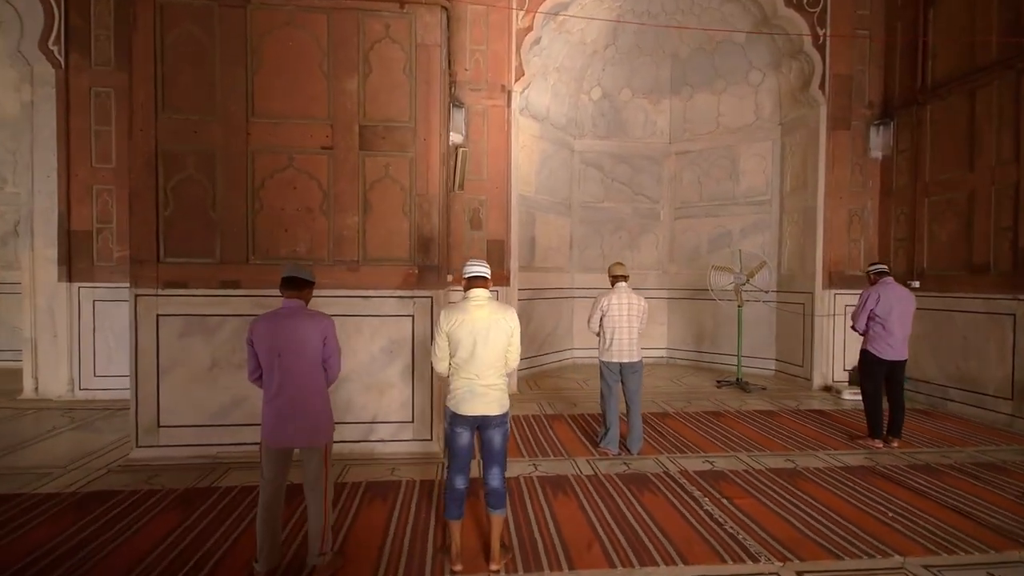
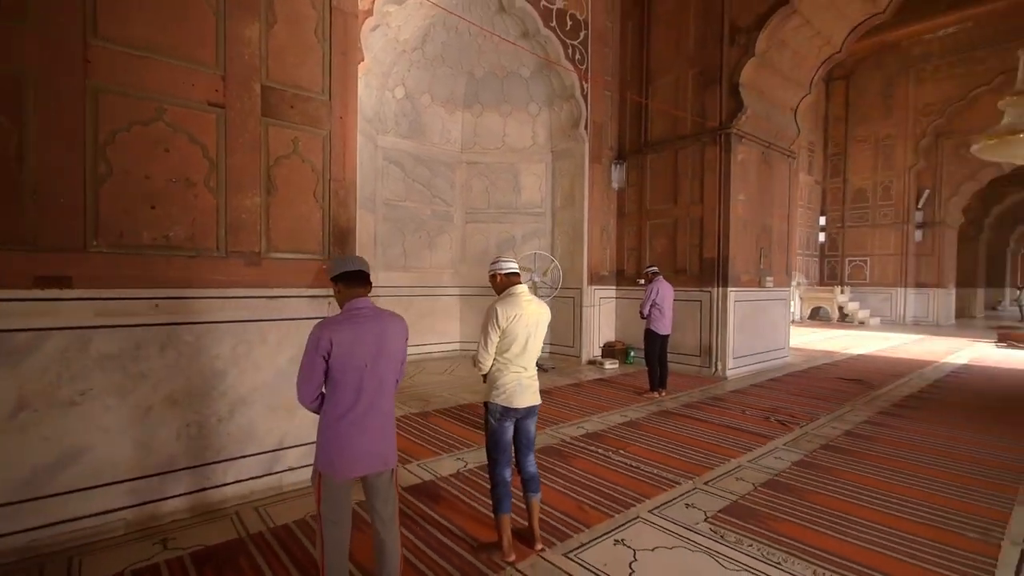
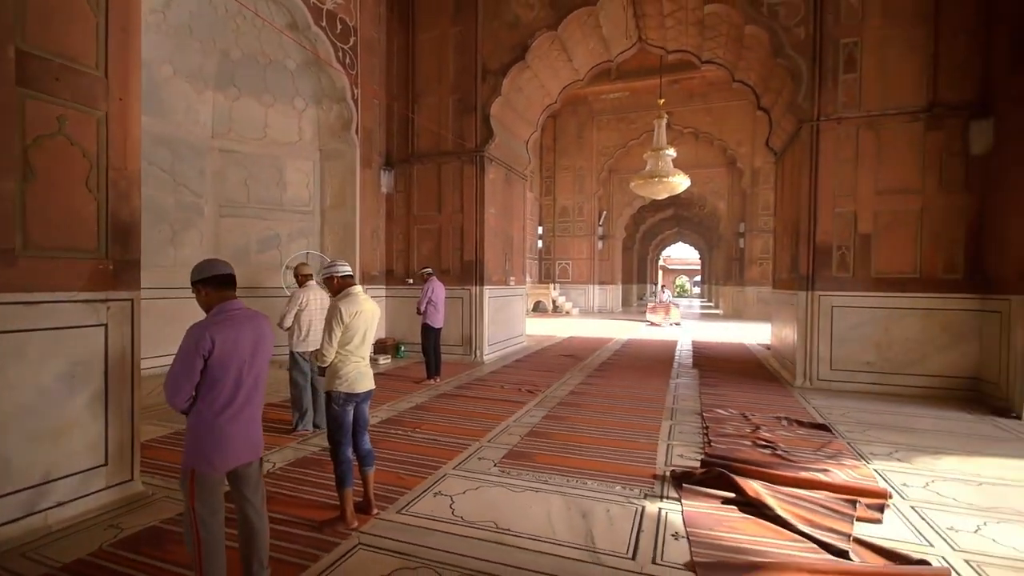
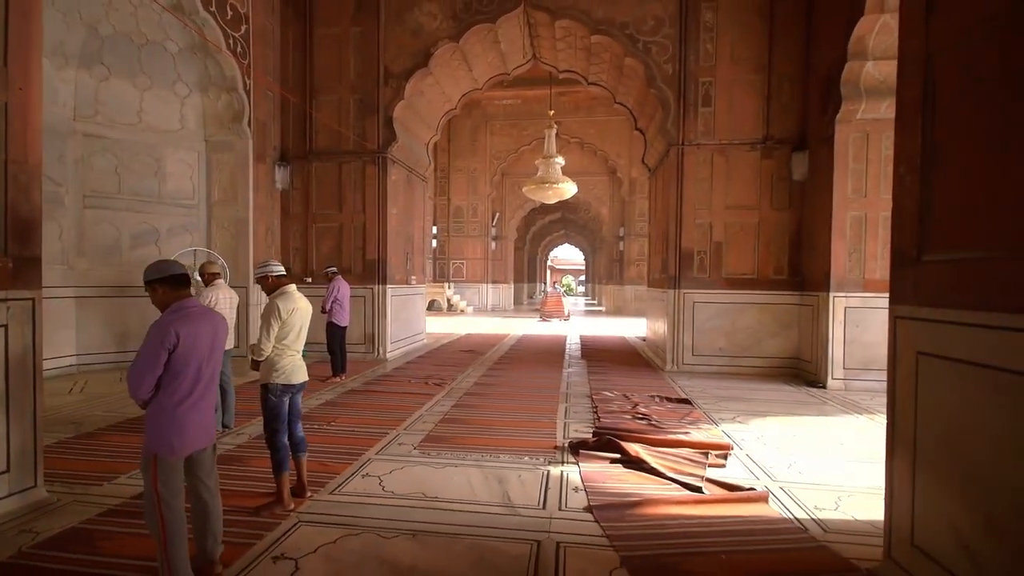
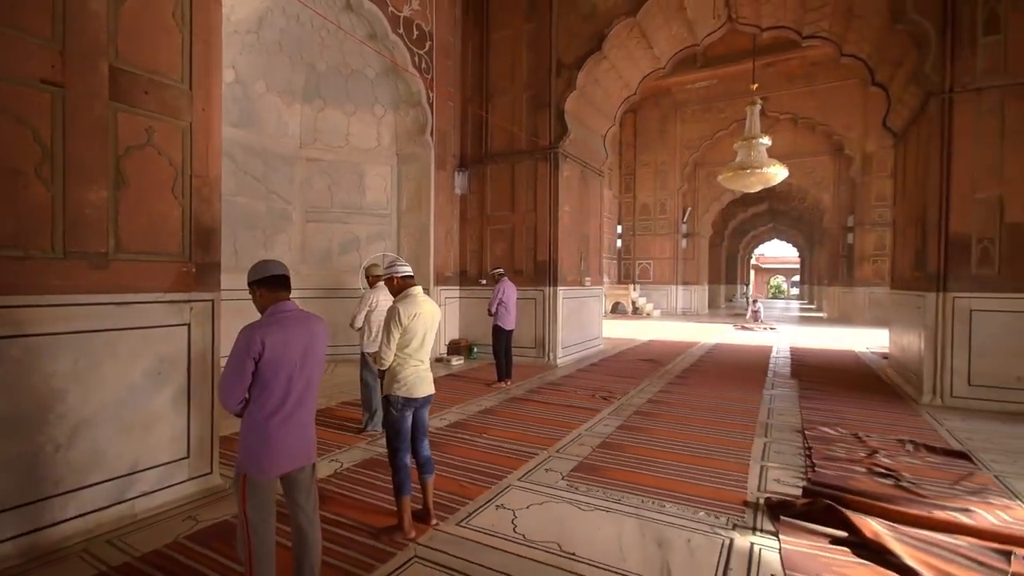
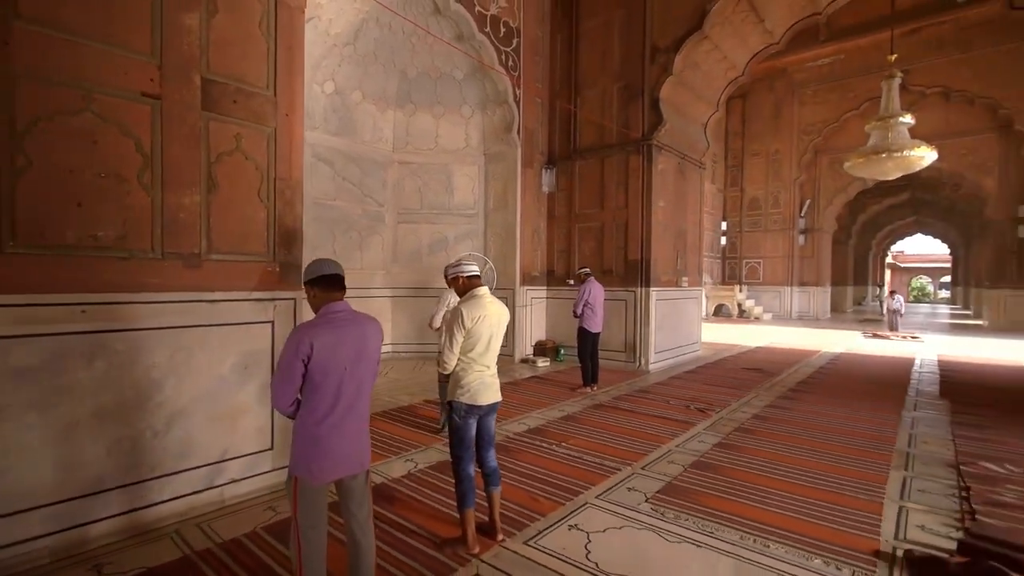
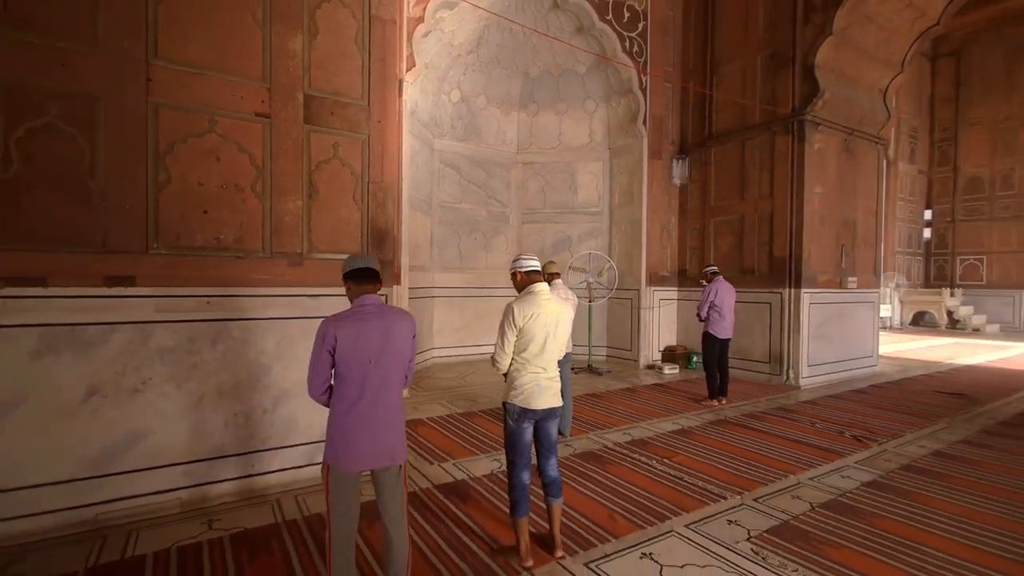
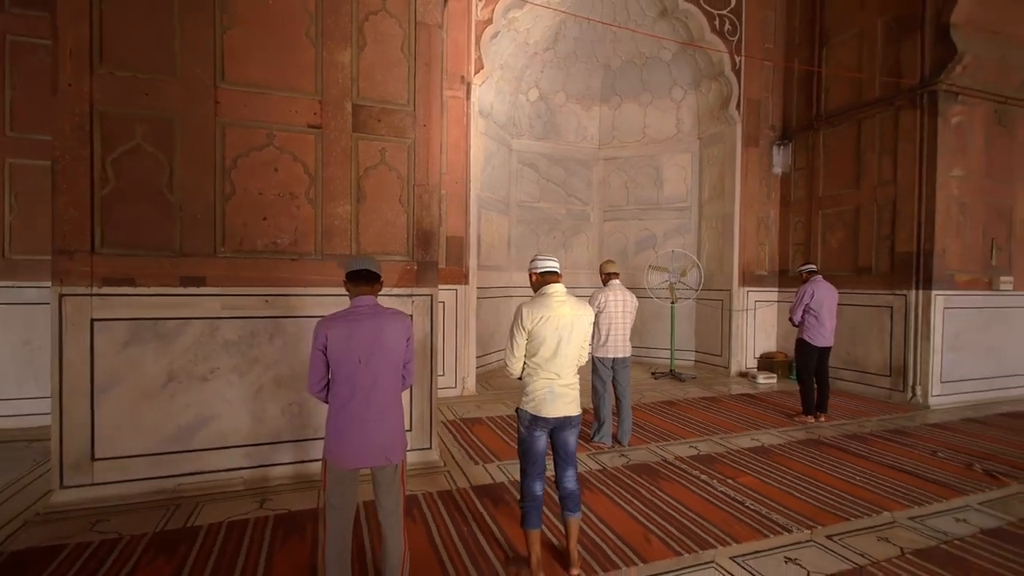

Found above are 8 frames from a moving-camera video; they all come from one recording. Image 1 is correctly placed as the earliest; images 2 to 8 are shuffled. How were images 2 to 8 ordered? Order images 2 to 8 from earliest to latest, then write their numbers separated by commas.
8, 7, 2, 6, 5, 3, 4
